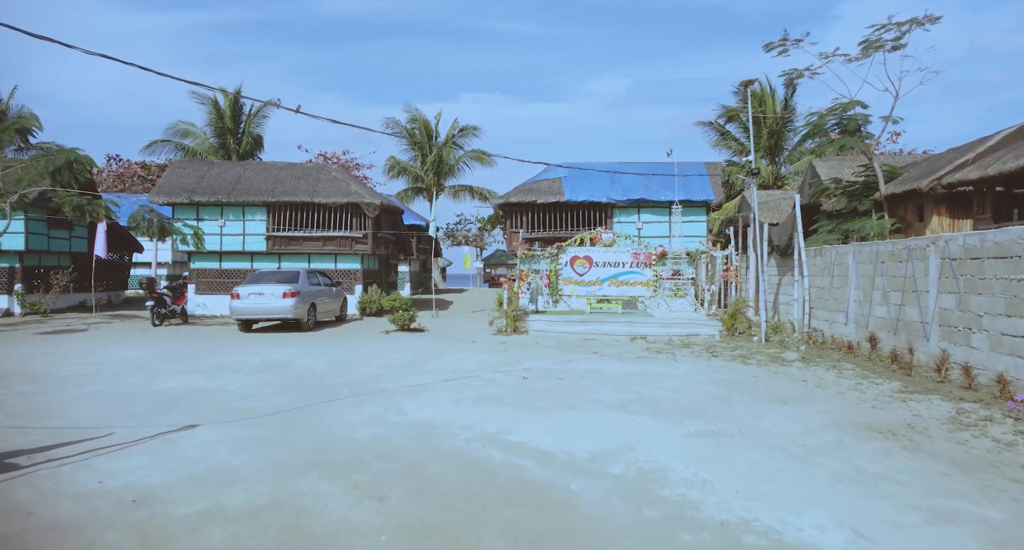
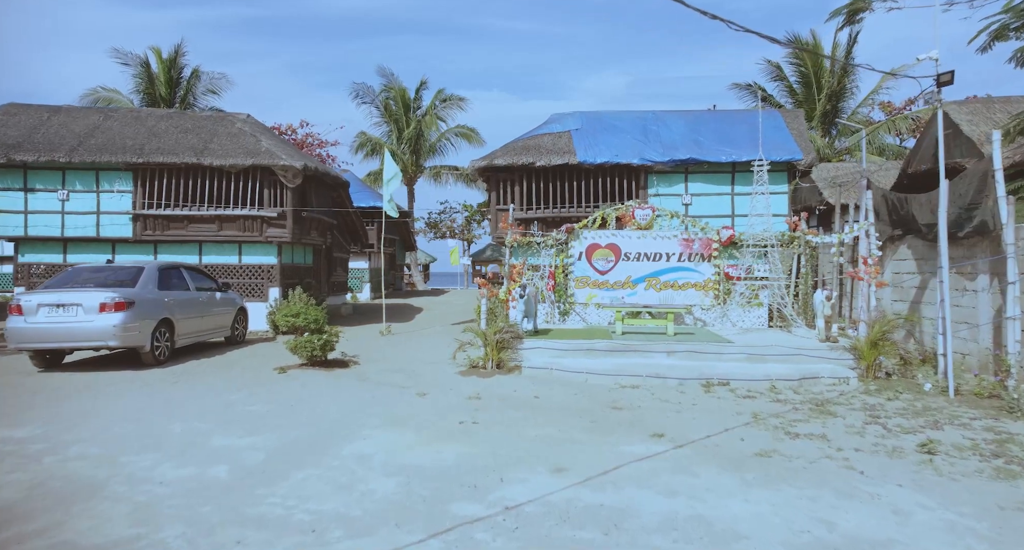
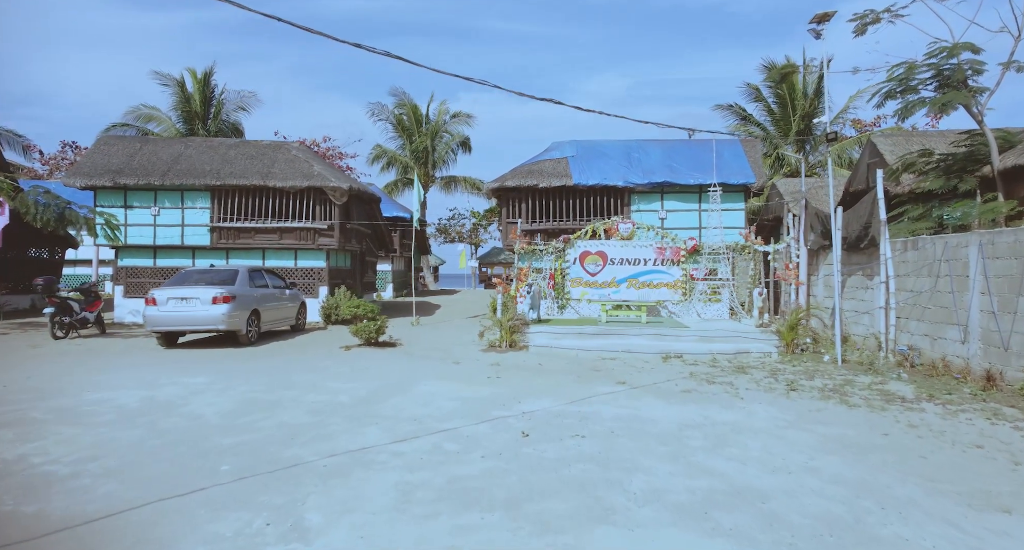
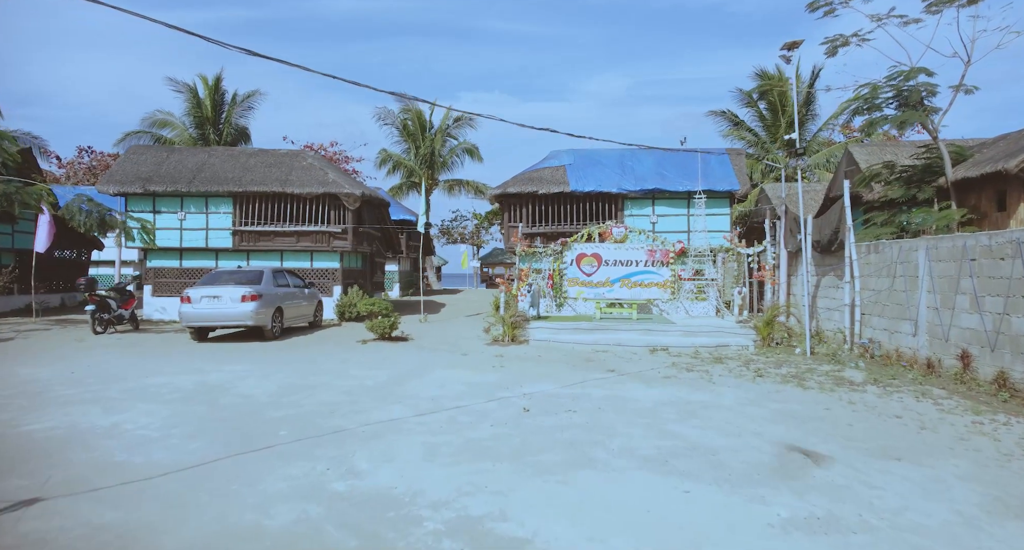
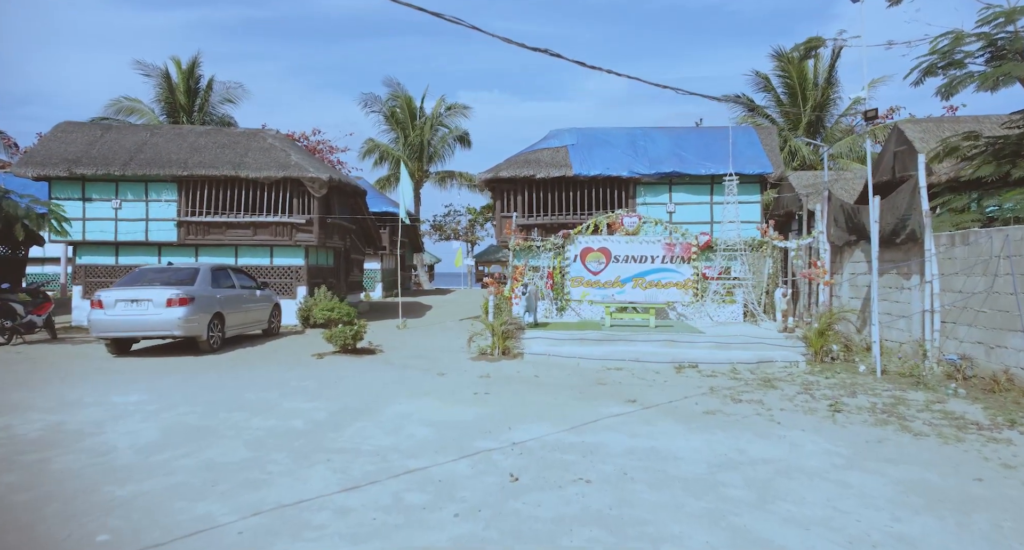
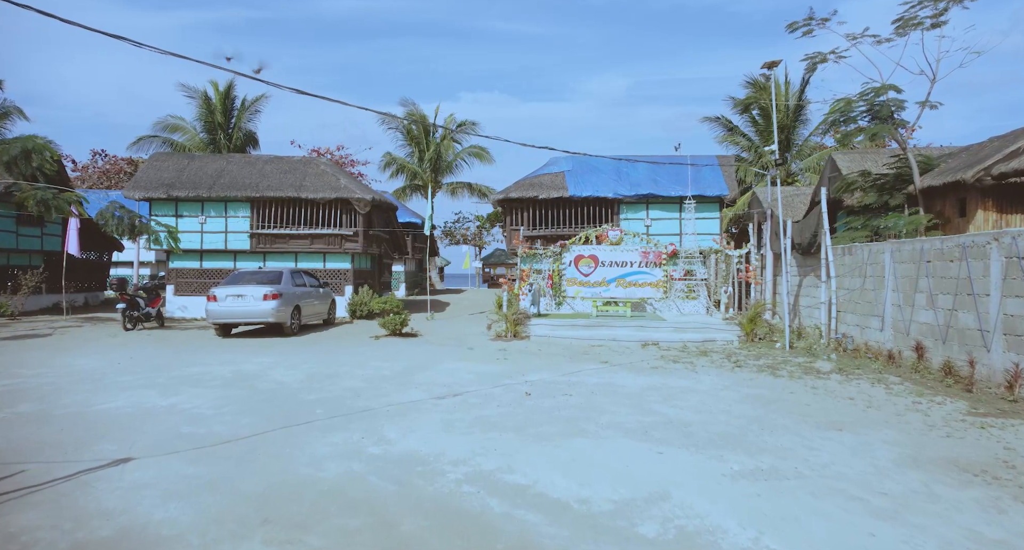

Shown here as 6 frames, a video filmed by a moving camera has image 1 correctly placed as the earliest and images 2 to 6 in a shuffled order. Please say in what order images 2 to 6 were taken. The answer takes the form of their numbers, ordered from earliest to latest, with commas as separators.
6, 4, 3, 5, 2
